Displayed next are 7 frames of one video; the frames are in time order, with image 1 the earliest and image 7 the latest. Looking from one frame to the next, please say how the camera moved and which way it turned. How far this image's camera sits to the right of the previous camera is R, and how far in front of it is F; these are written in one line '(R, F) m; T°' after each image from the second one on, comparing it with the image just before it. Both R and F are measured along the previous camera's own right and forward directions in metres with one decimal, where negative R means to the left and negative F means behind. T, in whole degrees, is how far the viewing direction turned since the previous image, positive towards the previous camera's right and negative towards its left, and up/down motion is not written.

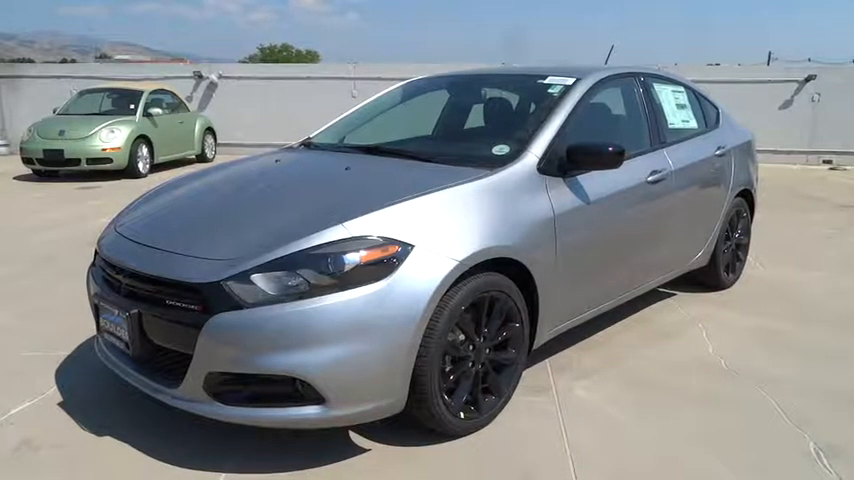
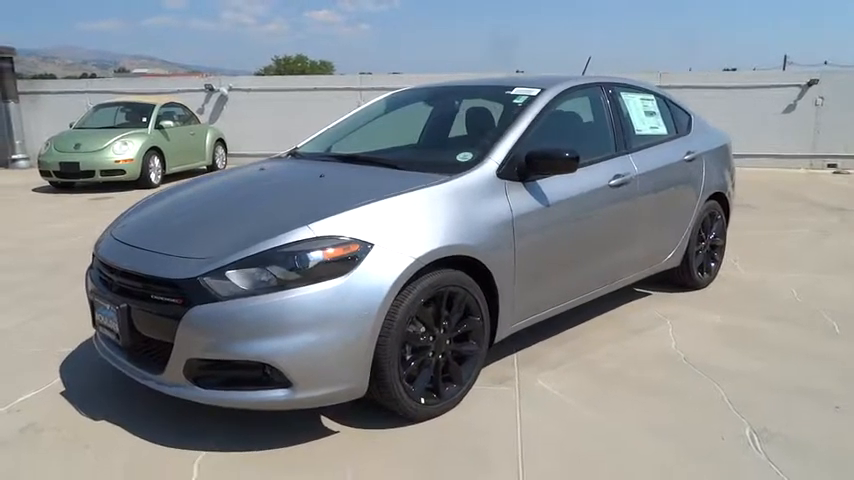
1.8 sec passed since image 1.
(+0.2, -0.3) m; -1°
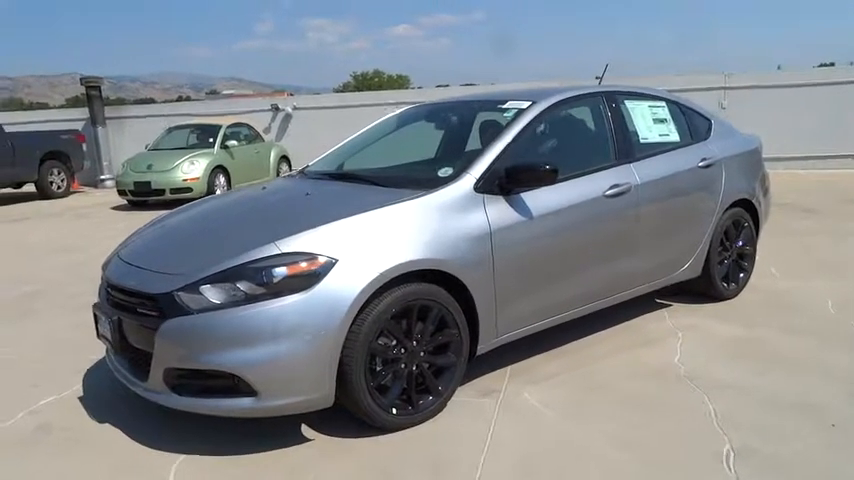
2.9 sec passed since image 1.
(+0.5, -0.1) m; -7°
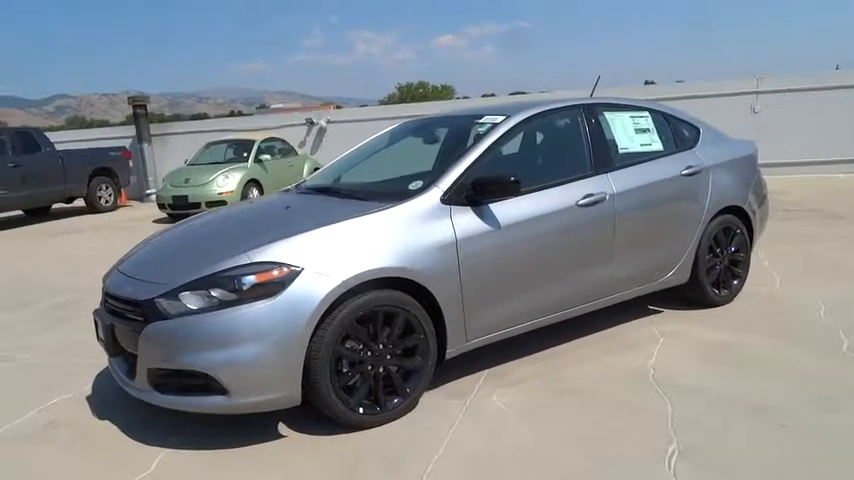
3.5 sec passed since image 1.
(+0.4, -0.2) m; -4°
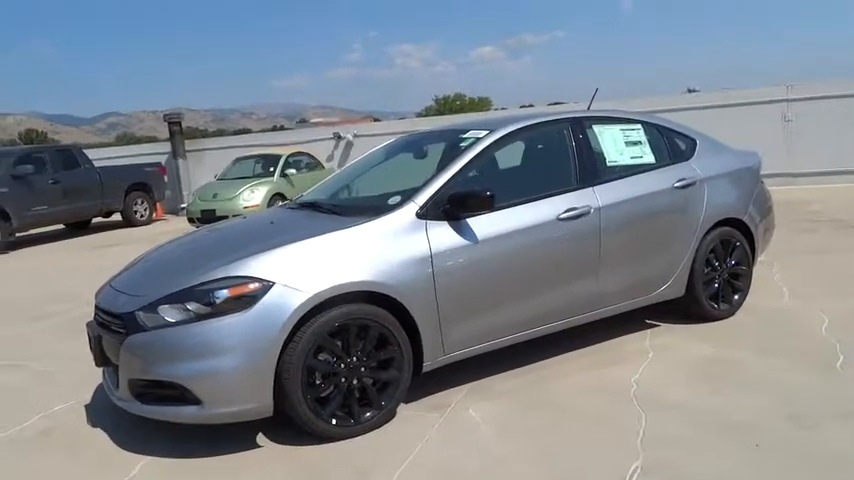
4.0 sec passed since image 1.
(+0.4, 0.0) m; -3°
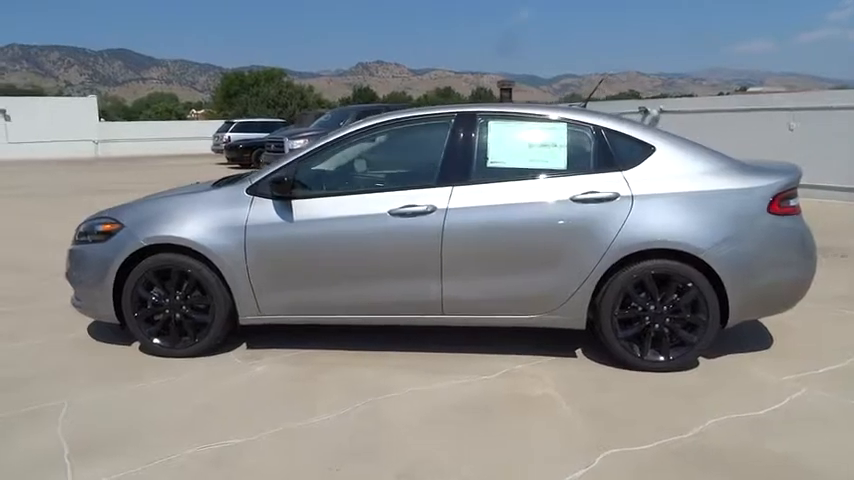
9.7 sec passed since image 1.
(+0.7, +0.5) m; -2°
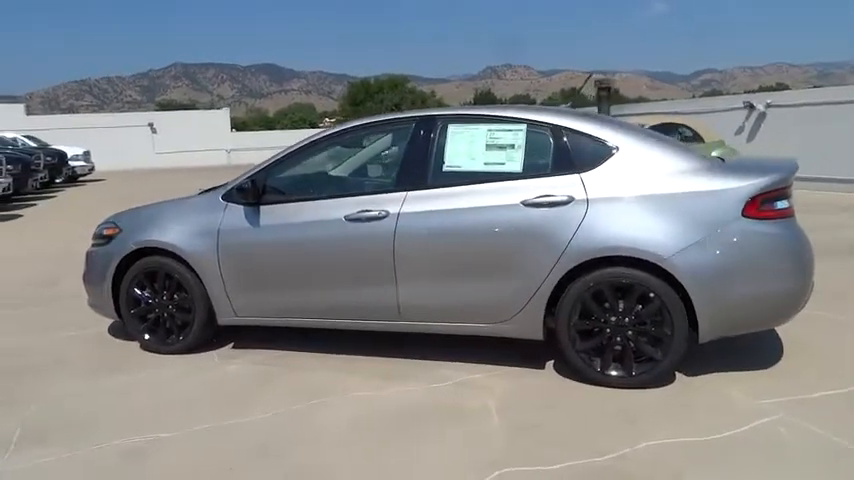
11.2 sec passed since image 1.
(+1.0, +0.1) m; -10°
